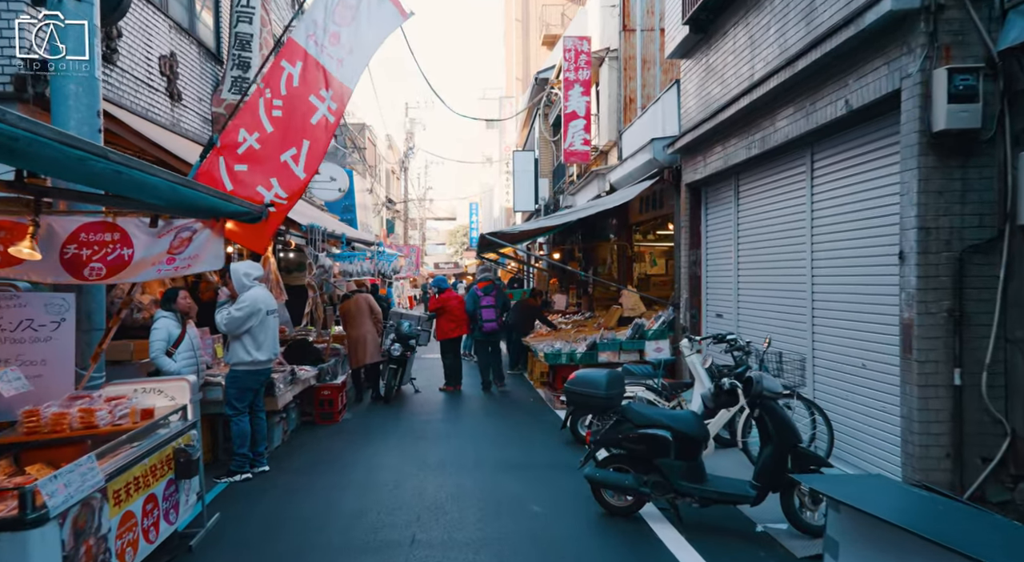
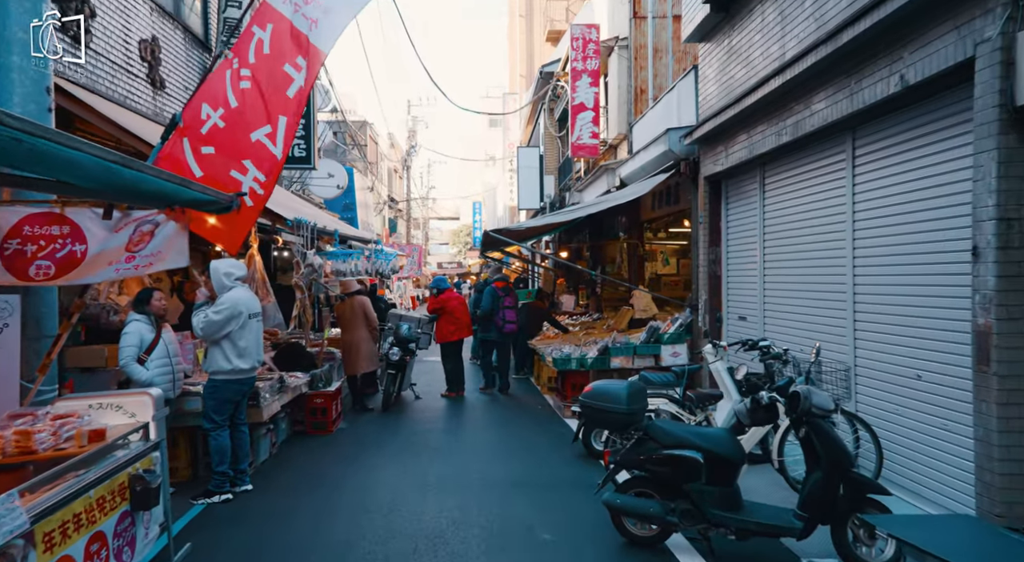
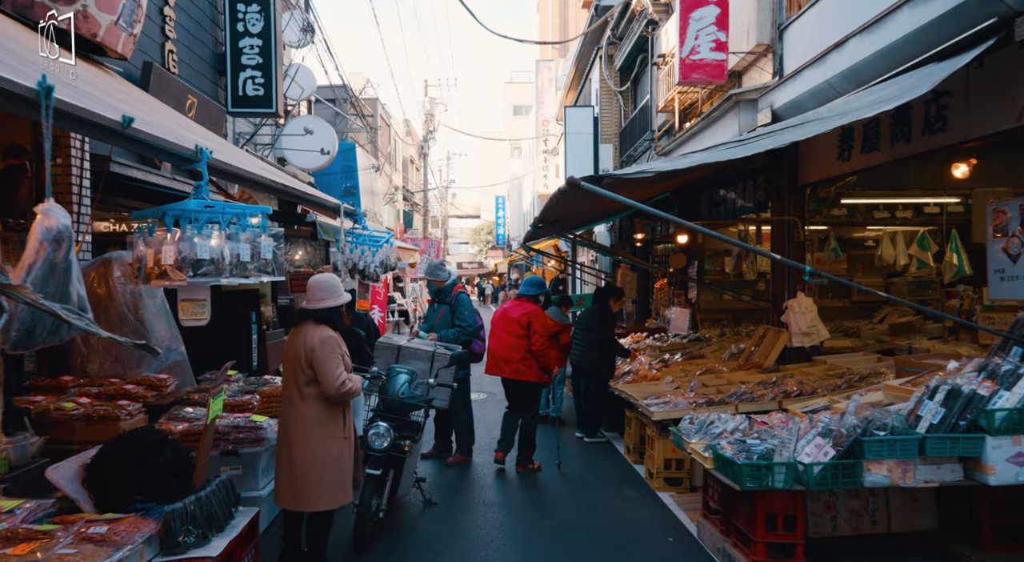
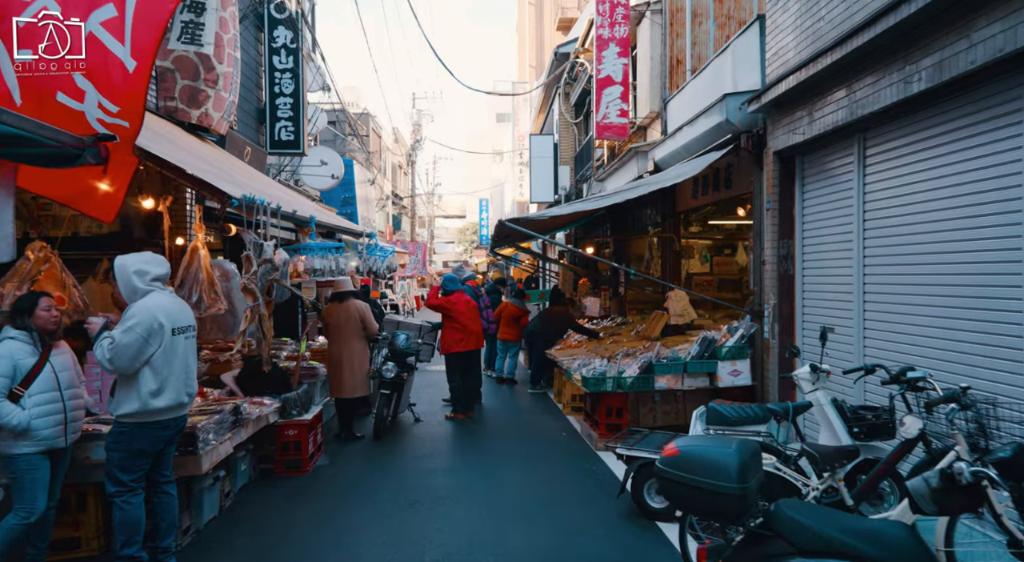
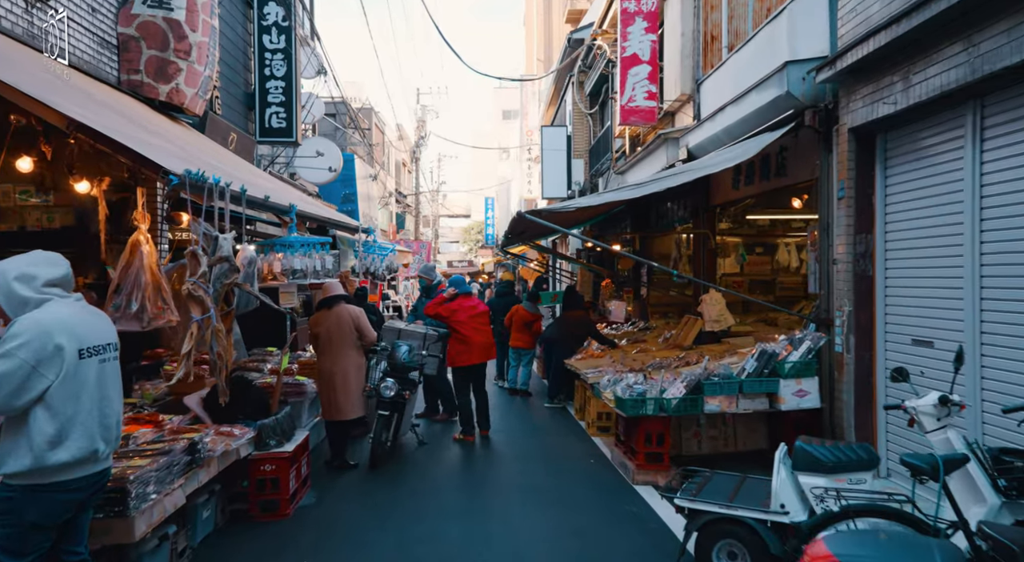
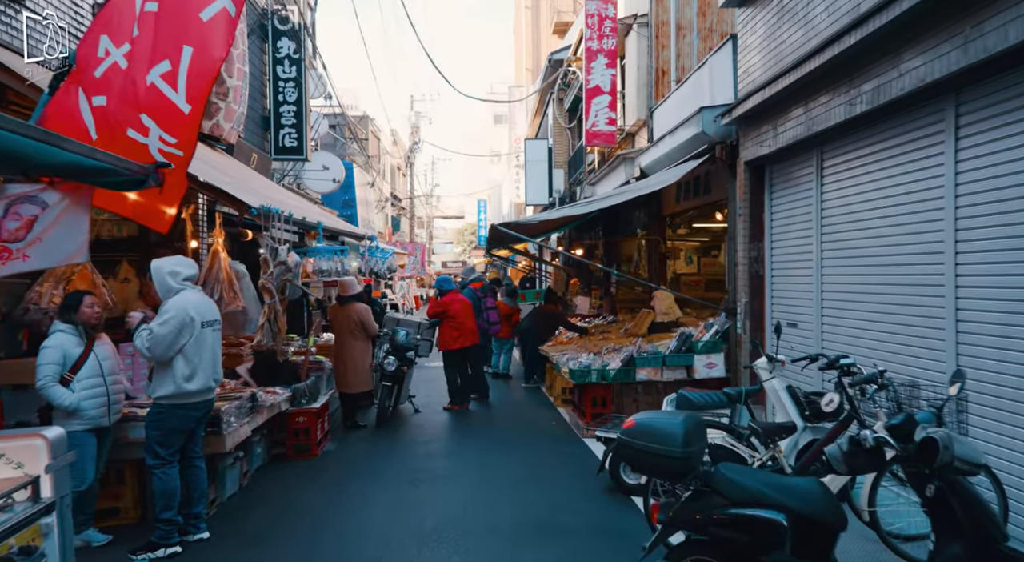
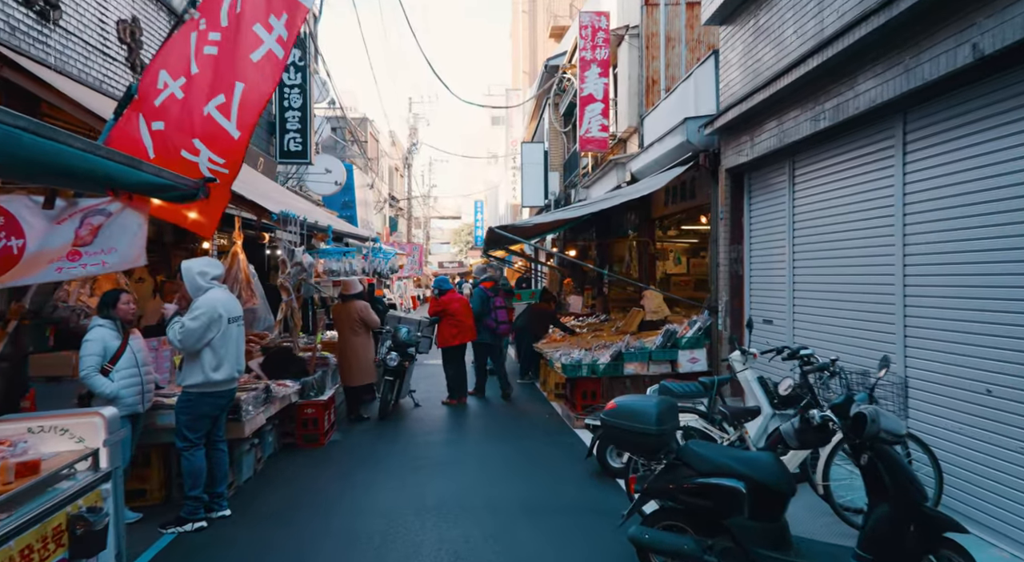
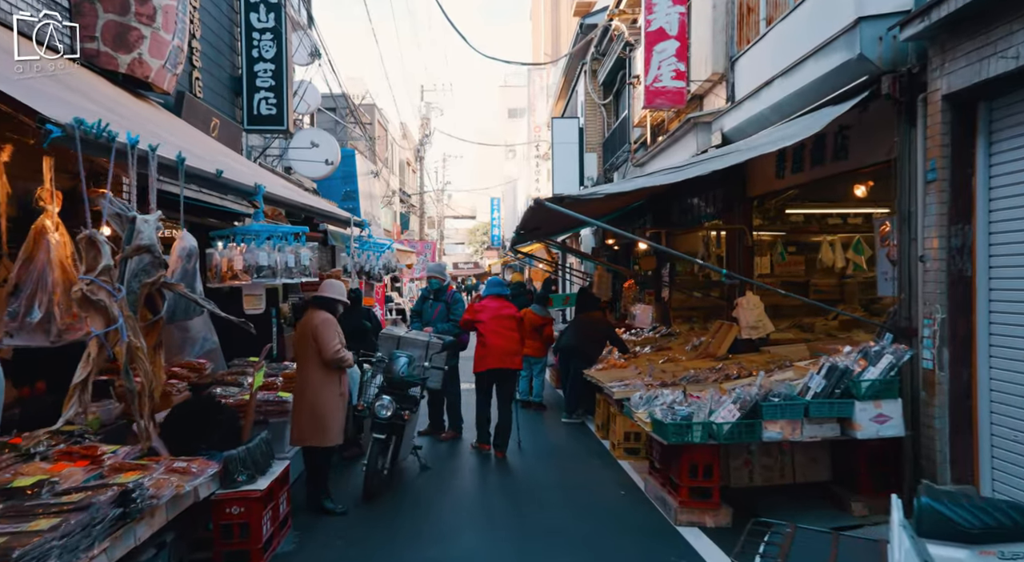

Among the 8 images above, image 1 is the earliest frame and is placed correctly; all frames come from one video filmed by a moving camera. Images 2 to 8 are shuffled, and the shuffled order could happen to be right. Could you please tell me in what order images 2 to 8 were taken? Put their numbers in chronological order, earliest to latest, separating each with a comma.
2, 7, 6, 4, 5, 8, 3
